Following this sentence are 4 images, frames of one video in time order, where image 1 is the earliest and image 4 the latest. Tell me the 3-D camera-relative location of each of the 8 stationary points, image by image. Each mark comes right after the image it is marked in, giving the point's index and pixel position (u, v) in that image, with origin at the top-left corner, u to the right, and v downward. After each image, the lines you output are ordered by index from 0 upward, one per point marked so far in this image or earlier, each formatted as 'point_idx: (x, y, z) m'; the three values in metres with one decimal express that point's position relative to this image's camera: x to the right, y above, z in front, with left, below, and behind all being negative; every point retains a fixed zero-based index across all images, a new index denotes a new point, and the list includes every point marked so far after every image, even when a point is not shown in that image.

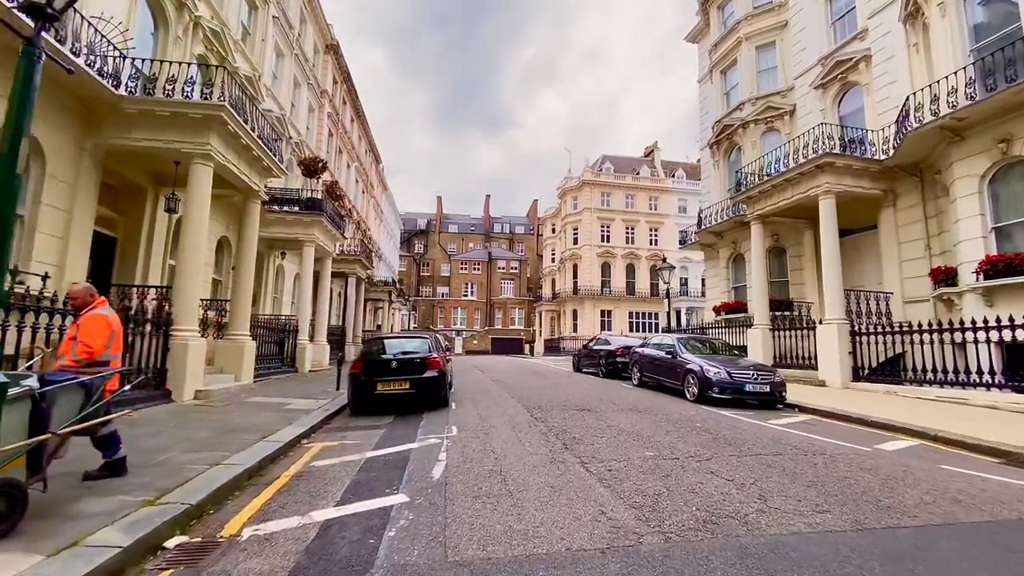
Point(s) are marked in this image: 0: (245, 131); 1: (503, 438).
0: (-5.9, +3.4, +10.4) m
1: (-0.1, -2.1, +6.6) m
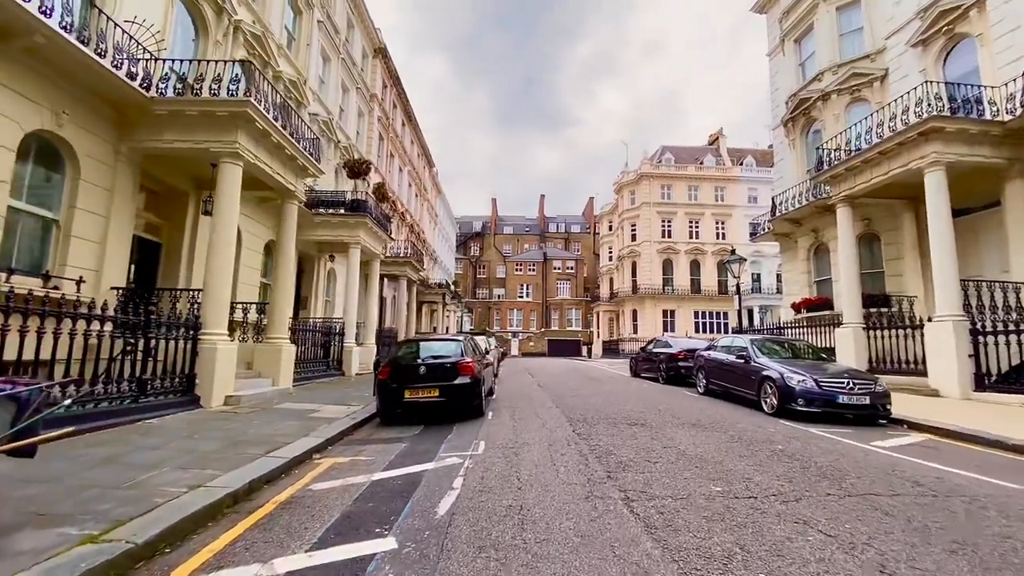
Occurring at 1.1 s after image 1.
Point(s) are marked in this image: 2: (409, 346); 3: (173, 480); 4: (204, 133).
0: (-5.0, +3.4, +10.0) m
1: (+0.3, -2.1, +5.6) m
2: (-1.9, -1.1, +8.7) m
3: (-3.3, -1.9, +4.6) m
4: (-6.1, +3.1, +9.3) m
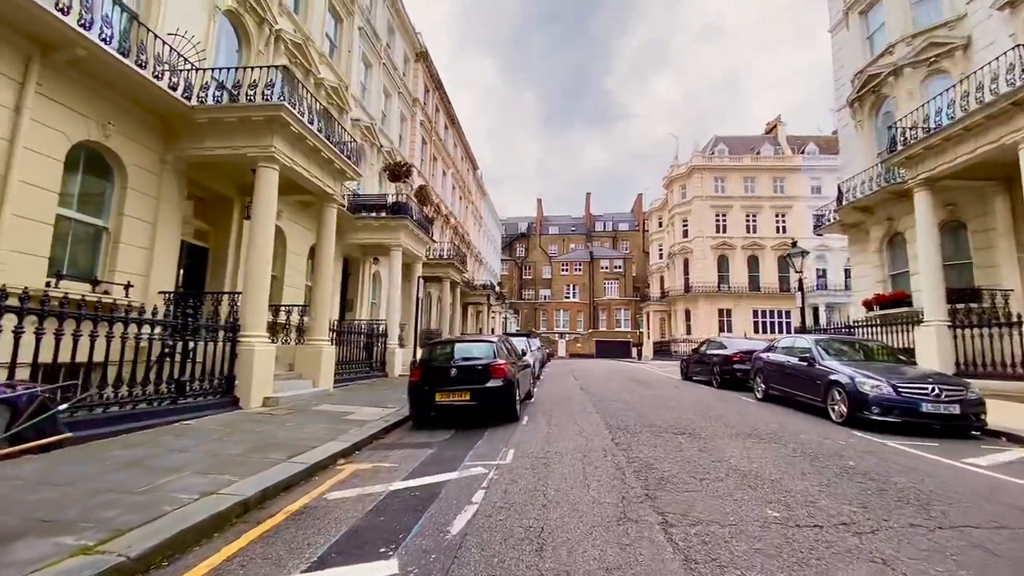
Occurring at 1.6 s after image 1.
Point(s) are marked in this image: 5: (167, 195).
0: (-4.3, +3.3, +10.1) m
1: (+0.6, -2.0, +5.1) m
2: (-1.3, -1.1, +8.5) m
3: (-3.1, -1.9, +4.5) m
4: (-5.5, +3.0, +9.5) m
5: (-7.0, +1.9, +9.6) m
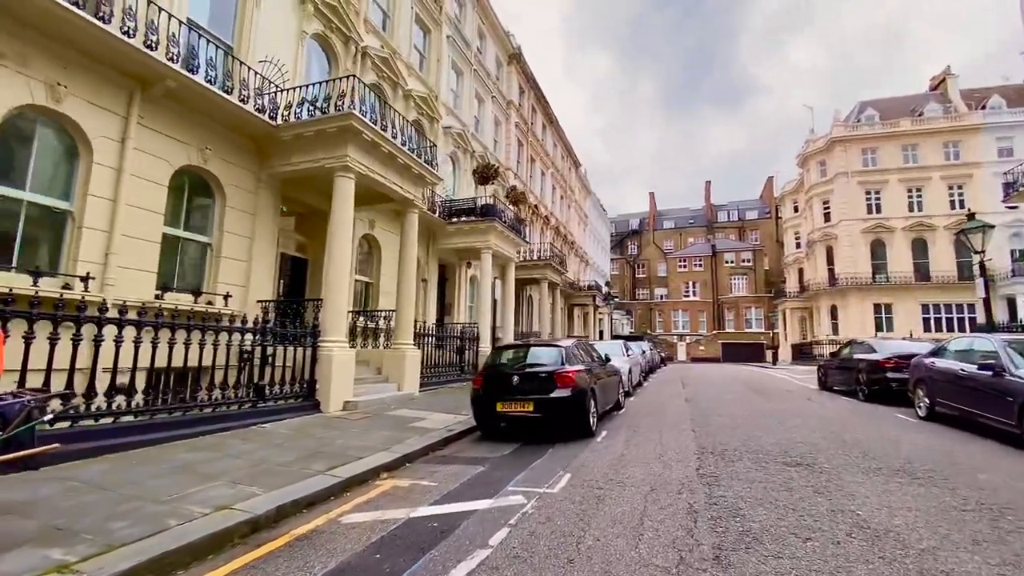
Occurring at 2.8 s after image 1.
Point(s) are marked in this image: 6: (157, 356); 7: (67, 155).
0: (-2.8, +3.2, +10.2) m
1: (+0.9, -1.9, +4.1) m
2: (-0.1, -1.1, +7.8) m
3: (-2.8, -1.9, +4.4) m
4: (-4.0, +2.9, +9.8) m
5: (-5.5, +1.7, +10.3) m
6: (-5.9, -1.1, +7.8) m
7: (-6.9, +2.0, +7.2) m
